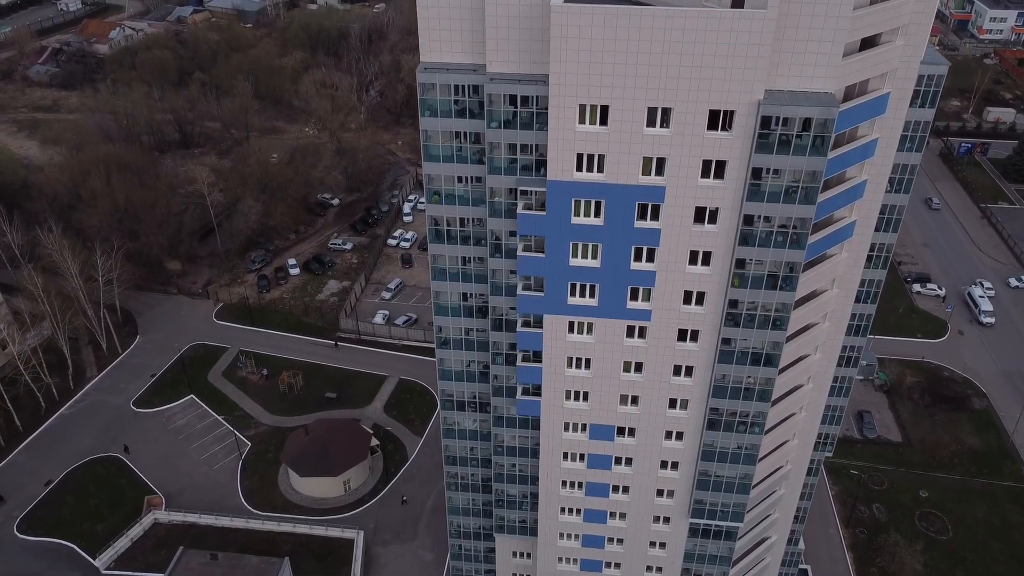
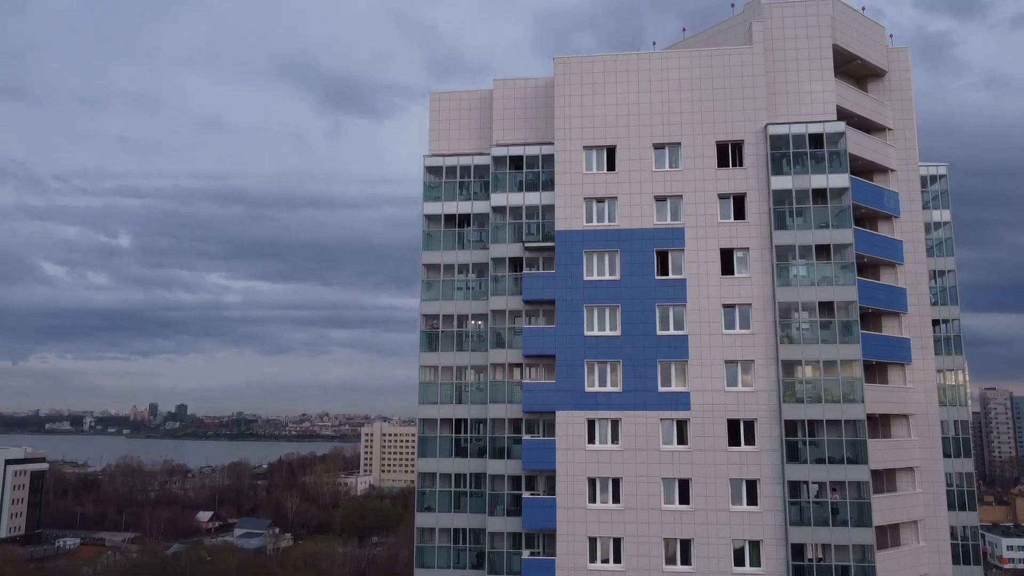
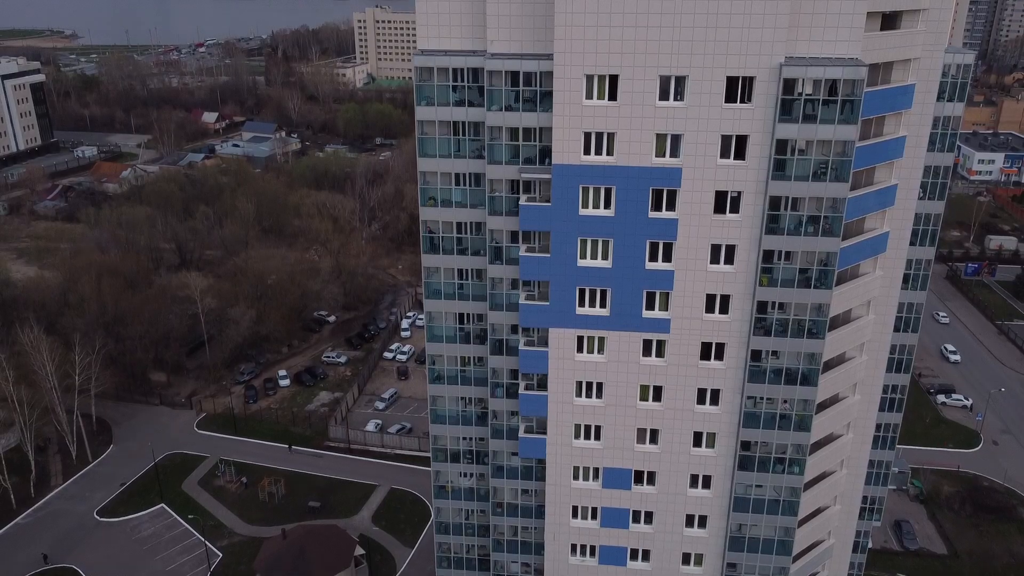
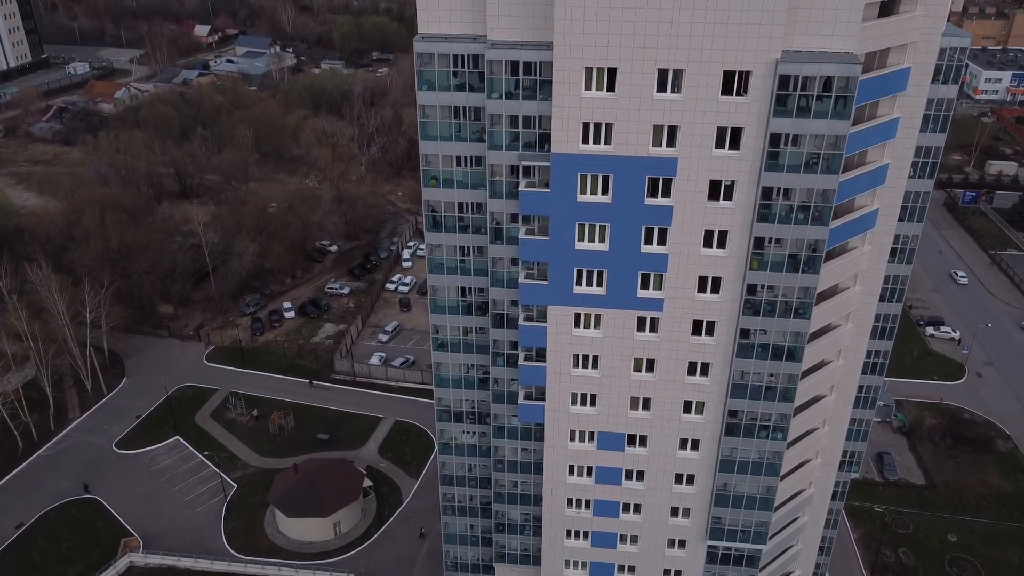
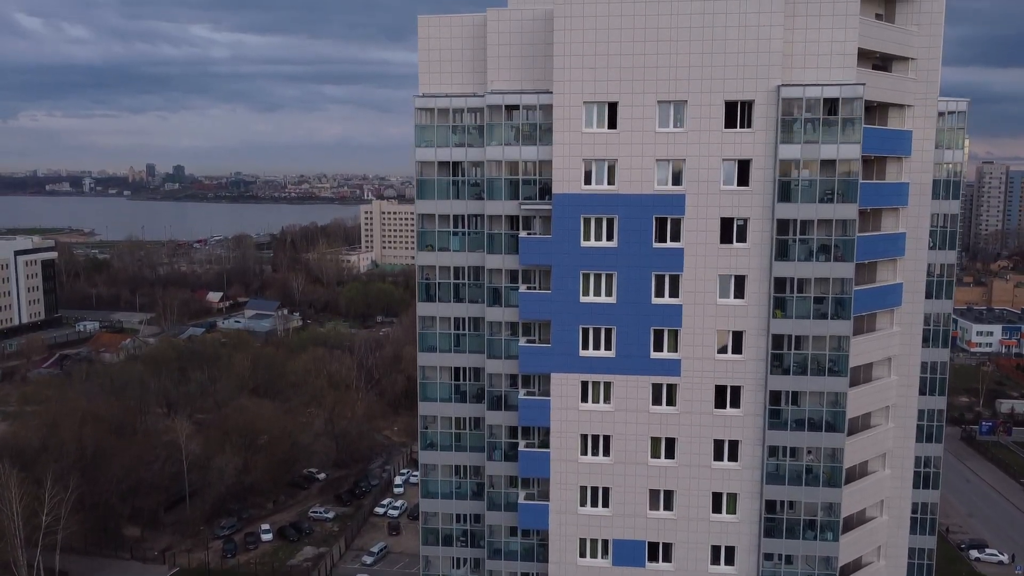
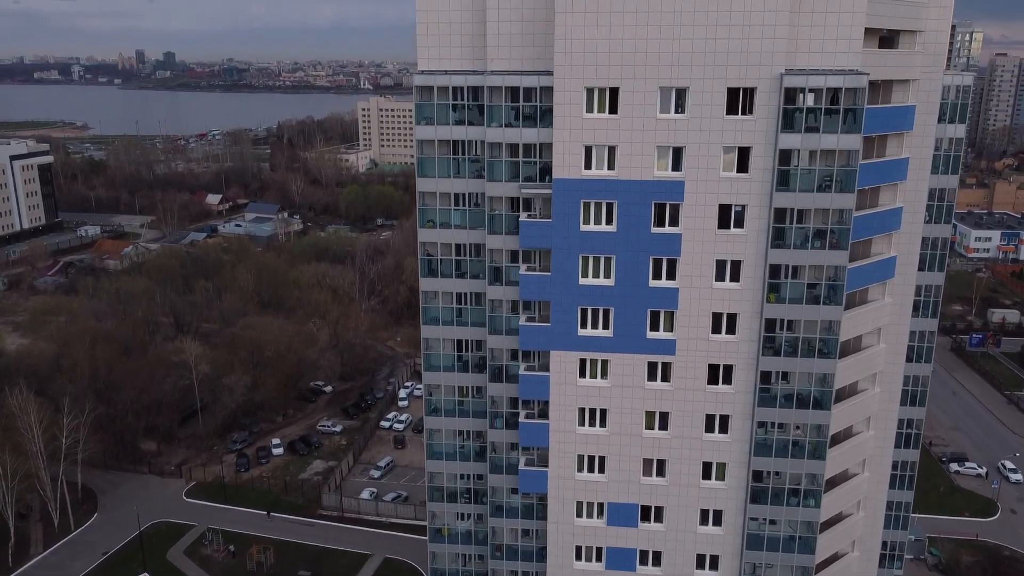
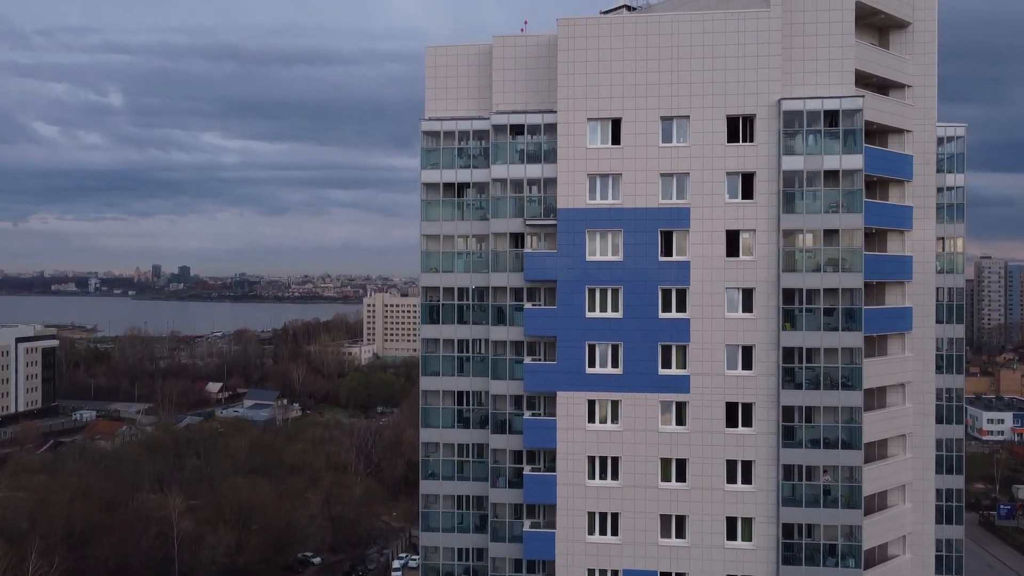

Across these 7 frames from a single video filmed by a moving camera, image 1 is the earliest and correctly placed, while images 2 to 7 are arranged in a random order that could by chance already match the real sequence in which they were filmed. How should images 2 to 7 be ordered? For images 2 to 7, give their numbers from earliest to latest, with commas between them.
4, 3, 6, 5, 7, 2
